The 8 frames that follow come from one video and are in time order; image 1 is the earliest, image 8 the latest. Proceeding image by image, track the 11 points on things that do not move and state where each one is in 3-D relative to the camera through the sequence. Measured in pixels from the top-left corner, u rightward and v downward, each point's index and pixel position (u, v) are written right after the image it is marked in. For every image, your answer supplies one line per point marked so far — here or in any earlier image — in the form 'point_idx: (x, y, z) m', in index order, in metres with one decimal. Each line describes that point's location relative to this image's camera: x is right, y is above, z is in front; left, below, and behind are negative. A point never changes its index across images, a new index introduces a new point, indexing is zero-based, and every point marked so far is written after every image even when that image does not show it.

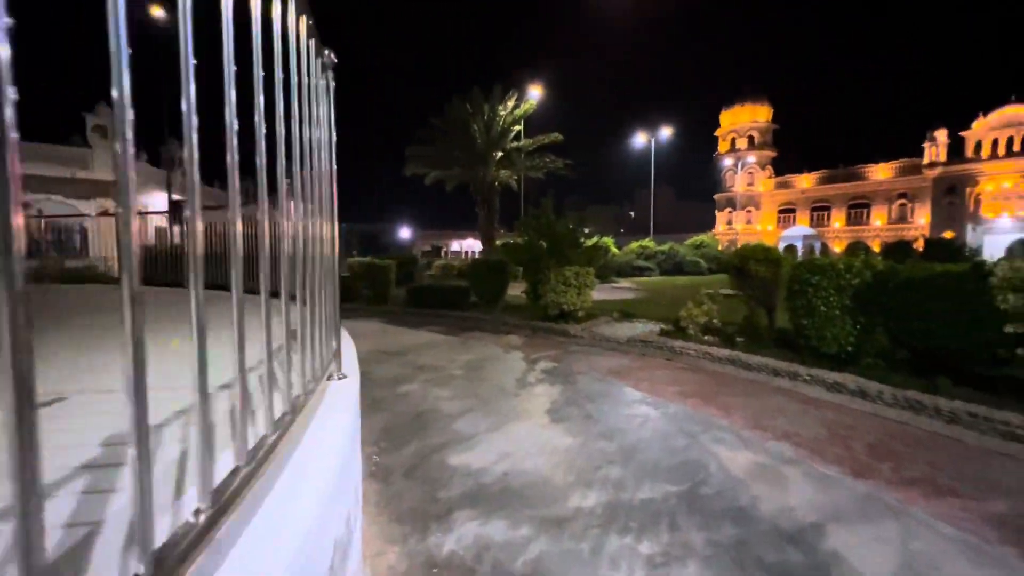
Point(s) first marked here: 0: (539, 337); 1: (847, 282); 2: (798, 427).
0: (+0.9, -1.7, +16.1) m
1: (+6.4, +0.1, +9.0) m
2: (+4.6, -2.2, +7.5) m
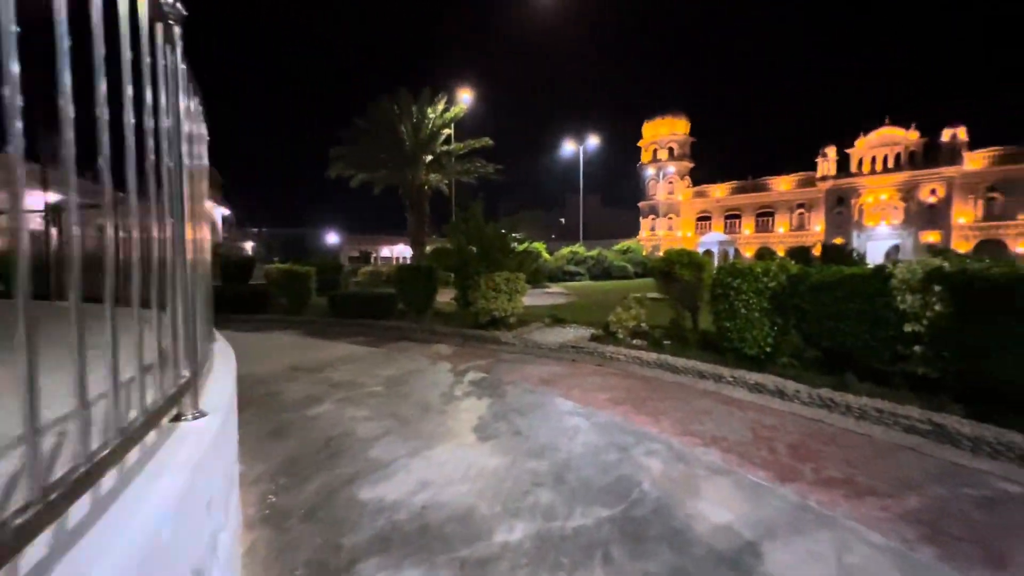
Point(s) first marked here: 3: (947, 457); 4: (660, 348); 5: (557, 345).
0: (-1.4, -1.9, +15.5) m
1: (+5.0, +0.1, +9.3) m
2: (+3.4, -2.3, +7.5) m
3: (+5.8, -2.3, +6.2) m
4: (+3.9, -1.6, +12.3) m
5: (+1.3, -1.7, +14.0) m
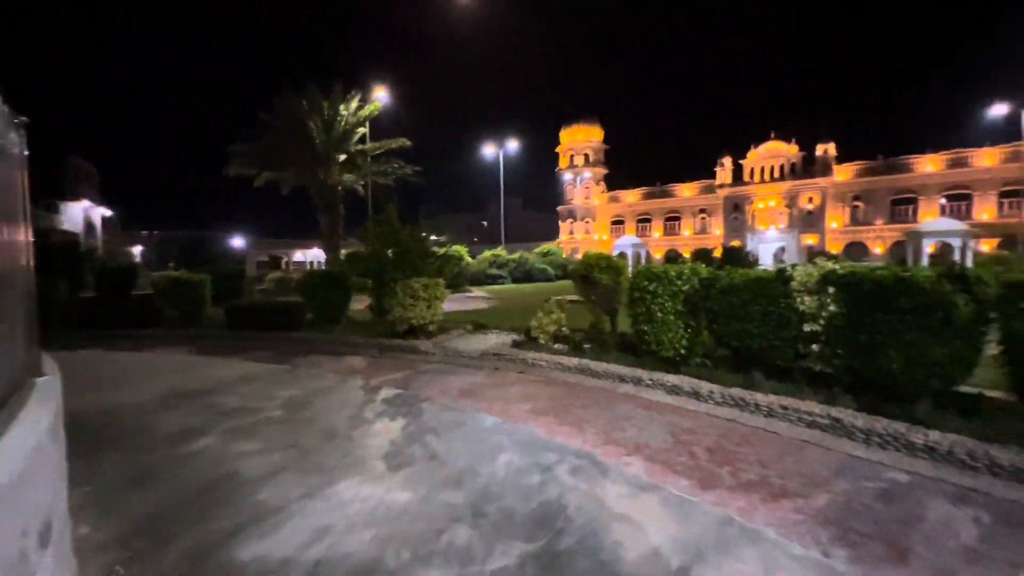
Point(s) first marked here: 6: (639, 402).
0: (-3.9, -2.1, +14.6) m
1: (+3.4, 0.0, +9.5) m
2: (+2.1, -2.4, +7.5) m
3: (+4.7, -2.3, +6.6) m
4: (+1.8, -1.7, +12.3) m
5: (-1.0, -1.9, +13.6) m
6: (+2.5, -2.2, +9.1) m
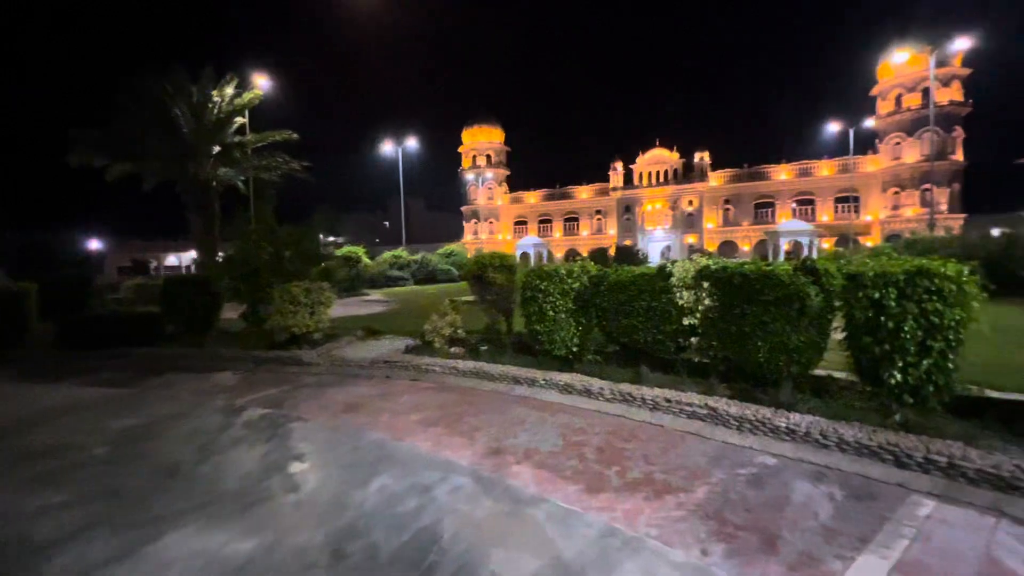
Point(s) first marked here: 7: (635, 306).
0: (-7.0, -2.3, +13.0) m
1: (+1.2, 0.0, +9.4) m
2: (+0.4, -2.3, +7.2) m
3: (+3.0, -2.2, +6.8) m
4: (-0.9, -1.7, +11.9) m
5: (-3.9, -2.0, +12.6) m
6: (+0.4, -2.2, +8.9) m
7: (+2.3, -0.4, +8.6) m
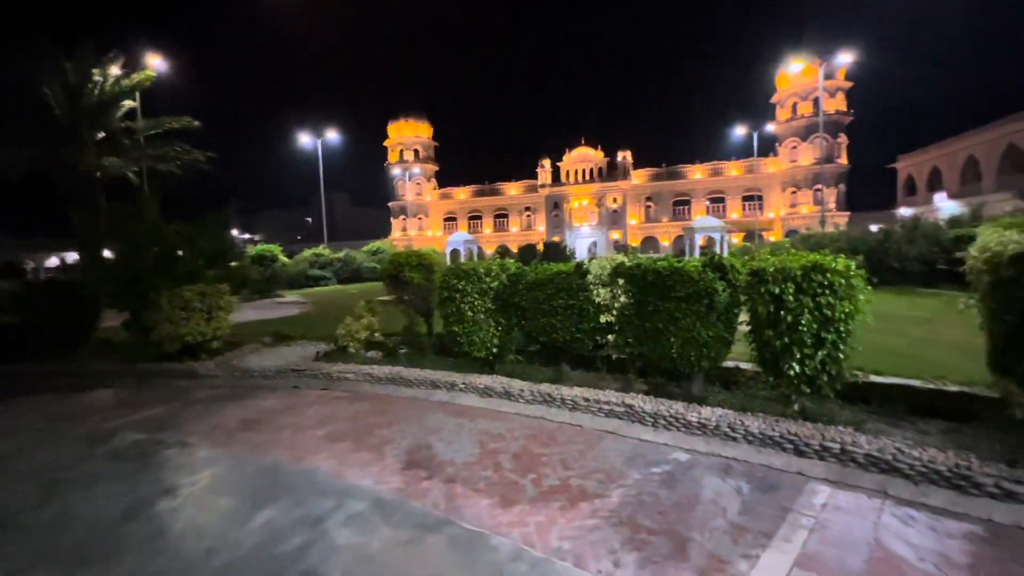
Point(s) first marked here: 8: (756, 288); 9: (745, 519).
0: (-9.0, -2.4, +11.4) m
1: (-0.5, +0.1, +9.1) m
2: (-0.9, -2.4, +6.8) m
3: (+1.8, -2.2, +6.8) m
4: (-2.8, -1.7, +11.2) m
5: (-5.9, -2.0, +11.5) m
6: (-1.1, -2.2, +8.5) m
7: (+0.7, -0.3, +8.4) m
8: (+3.4, 0.0, +6.4) m
9: (+2.3, -2.3, +4.7) m
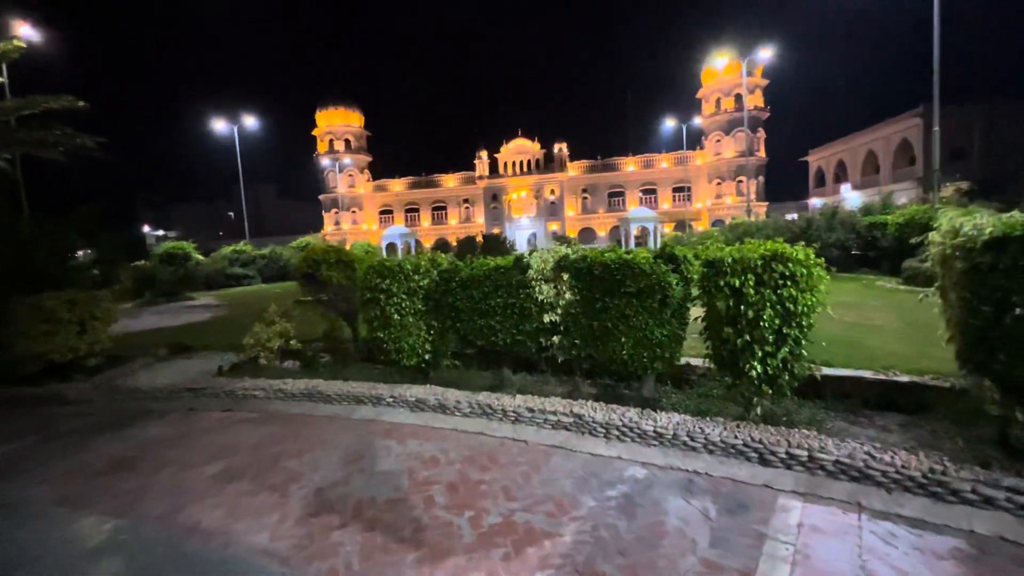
0: (-10.3, -2.6, +9.3) m
1: (-1.6, +0.1, +8.0) m
2: (-1.7, -2.4, +5.7) m
3: (+1.0, -2.1, +6.0) m
4: (-4.2, -1.7, +9.9) m
5: (-7.2, -2.1, +9.7) m
6: (-2.1, -2.2, +7.3) m
7: (-0.3, -0.3, +7.5) m
8: (+2.5, +0.1, +5.8) m
9: (+1.8, -2.3, +4.0) m
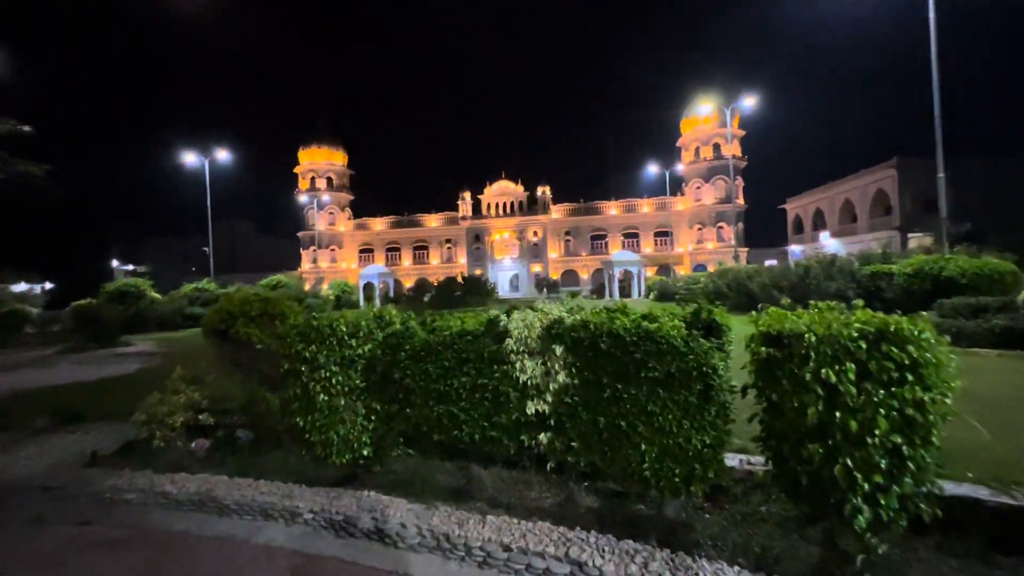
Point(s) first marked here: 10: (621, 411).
0: (-10.7, -3.4, +6.6) m
1: (-2.0, -0.8, +5.9) m
2: (-2.0, -3.0, +3.4) m
3: (+0.7, -2.8, +3.8) m
4: (-4.6, -2.7, +7.5) m
5: (-7.7, -3.1, +7.2) m
6: (-2.5, -3.0, +5.0) m
7: (-0.7, -1.1, +5.4) m
8: (+2.2, -0.7, +3.9) m
9: (+1.5, -2.8, +1.8) m
10: (+1.1, -1.2, +4.6) m
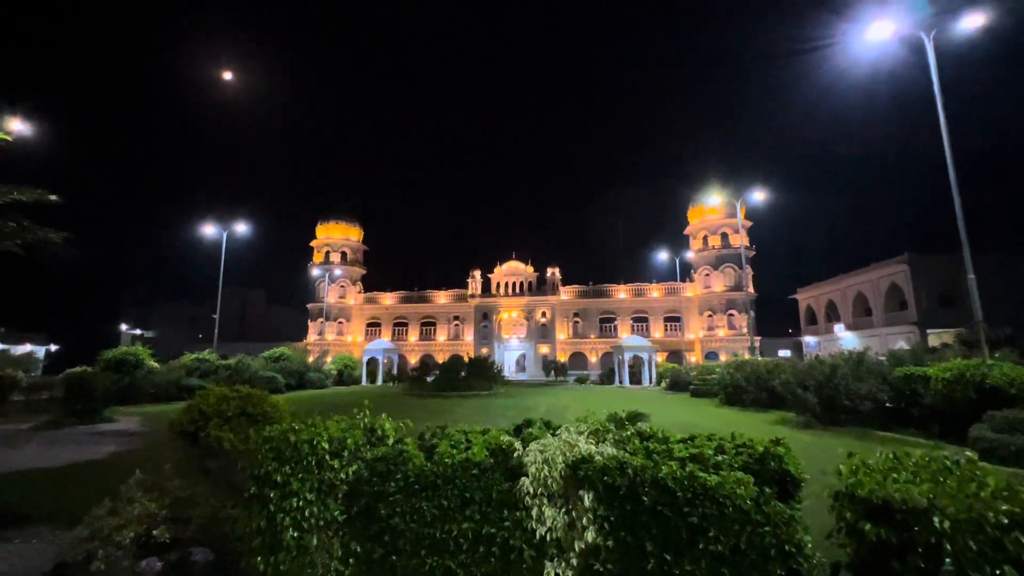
0: (-10.7, -4.4, +5.3) m
1: (-1.8, -1.9, +4.9) m
2: (-1.9, -3.7, +2.0) m
3: (+0.7, -3.7, +2.5) m
4: (-4.5, -4.0, +6.2) m
5: (-7.6, -4.2, +5.9) m
6: (-2.4, -4.0, +3.7) m
7: (-0.6, -2.2, +4.3) m
8: (+2.3, -1.6, +2.8) m
9: (+1.6, -3.4, +0.5) m
10: (+1.2, -2.2, +3.5) m
